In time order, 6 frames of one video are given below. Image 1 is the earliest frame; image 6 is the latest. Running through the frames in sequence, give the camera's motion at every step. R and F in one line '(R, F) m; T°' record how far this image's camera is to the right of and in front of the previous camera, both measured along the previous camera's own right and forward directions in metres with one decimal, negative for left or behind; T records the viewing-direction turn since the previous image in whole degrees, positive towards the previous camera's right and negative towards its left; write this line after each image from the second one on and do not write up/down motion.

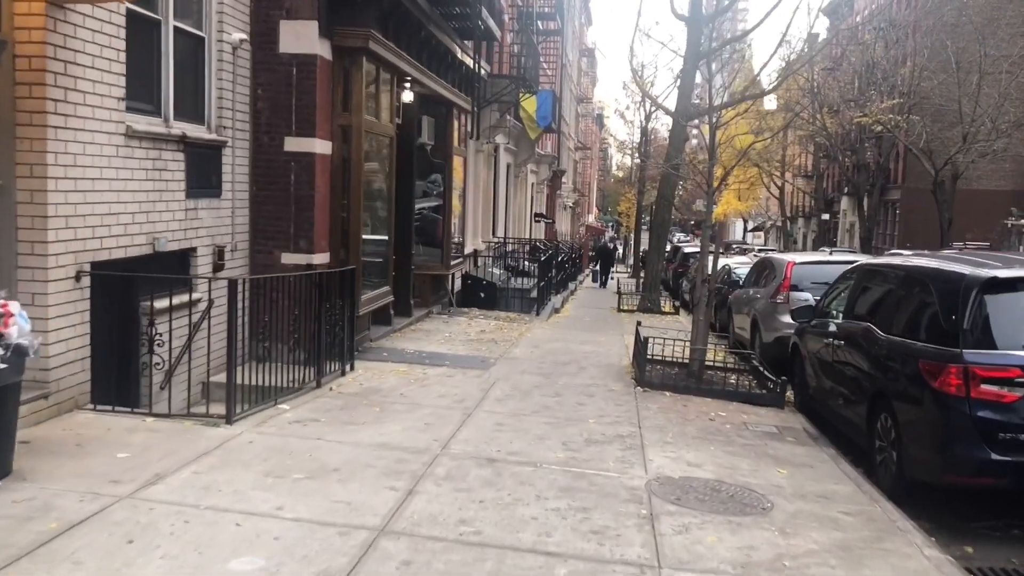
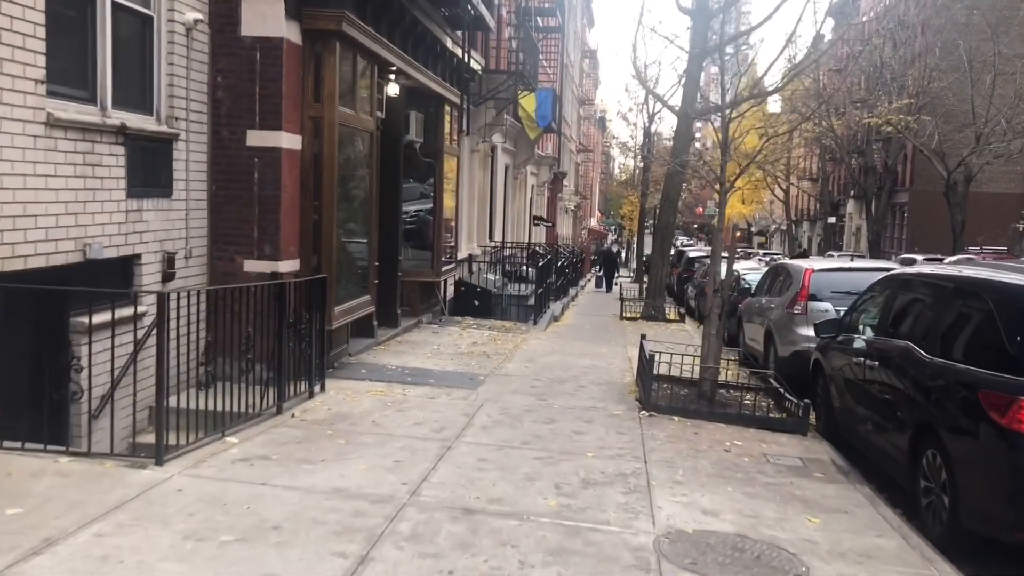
(+0.1, +0.9) m; 0°
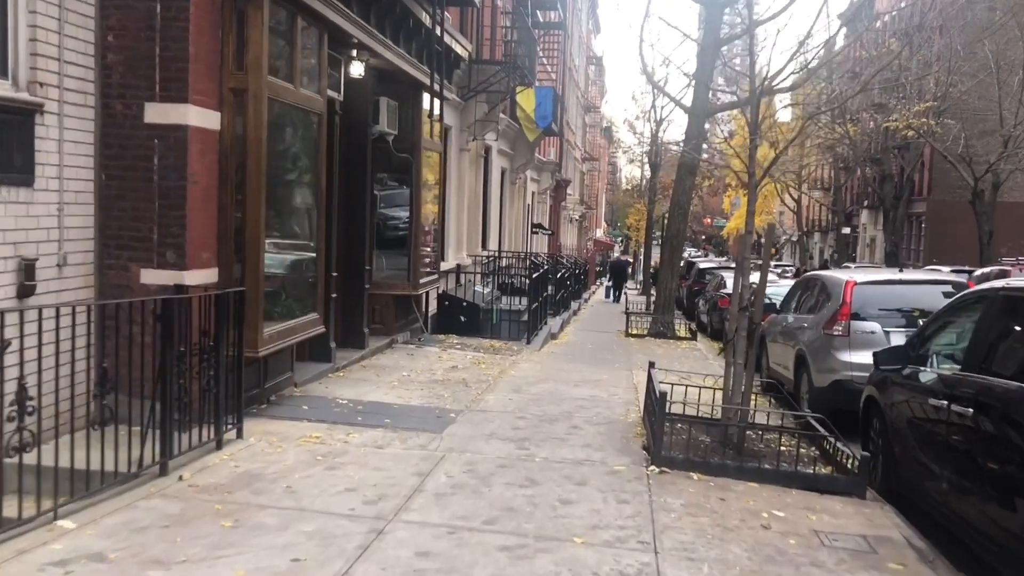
(+0.2, +1.7) m; 0°
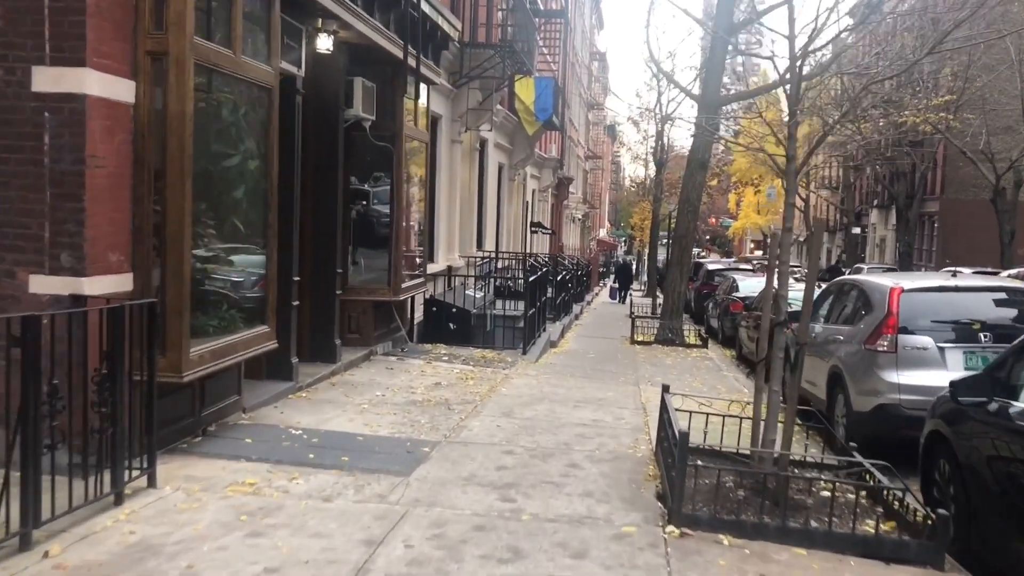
(+0.1, +1.2) m; 0°
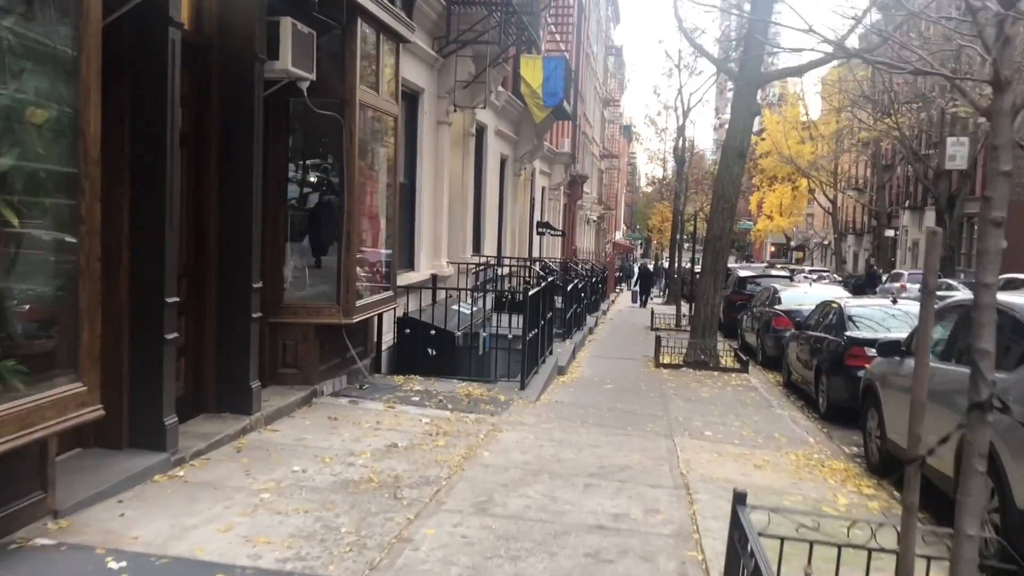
(+0.2, +2.6) m; -1°
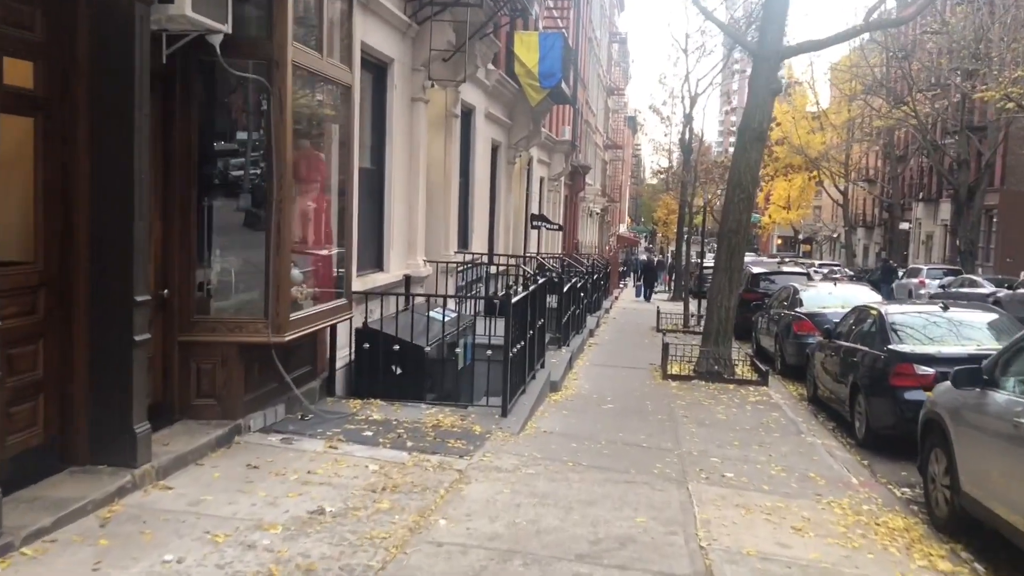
(+0.2, +1.6) m; 0°
